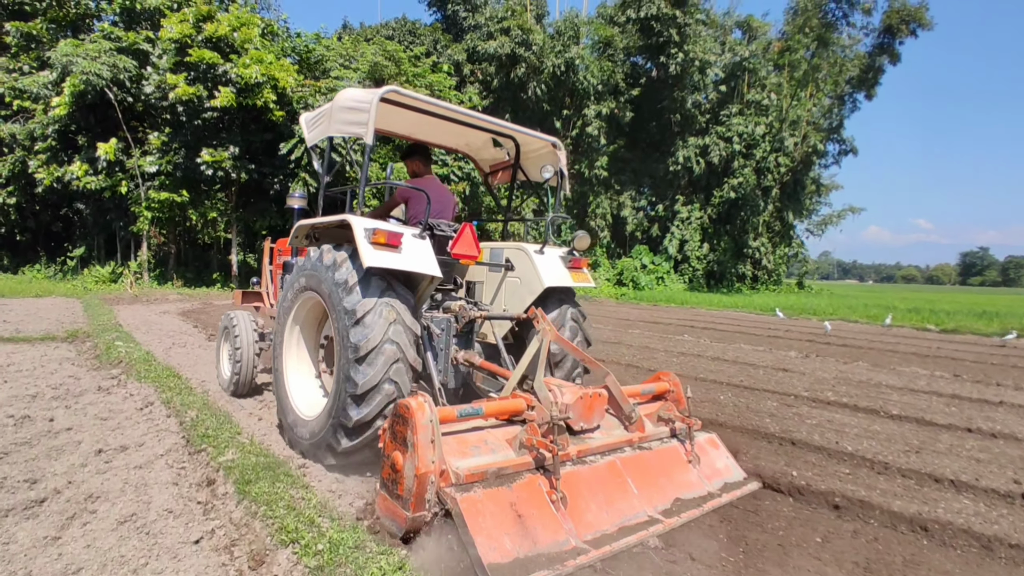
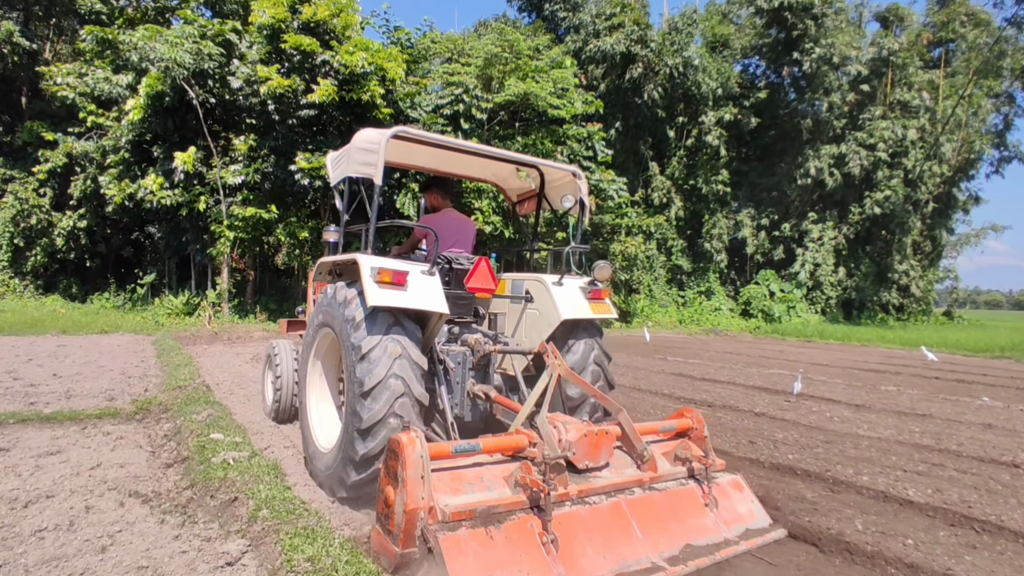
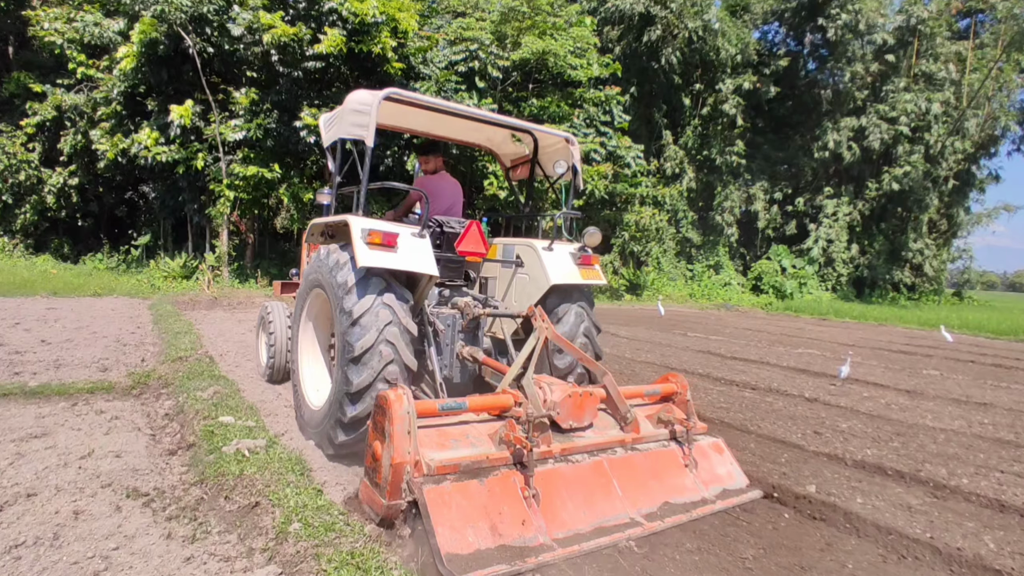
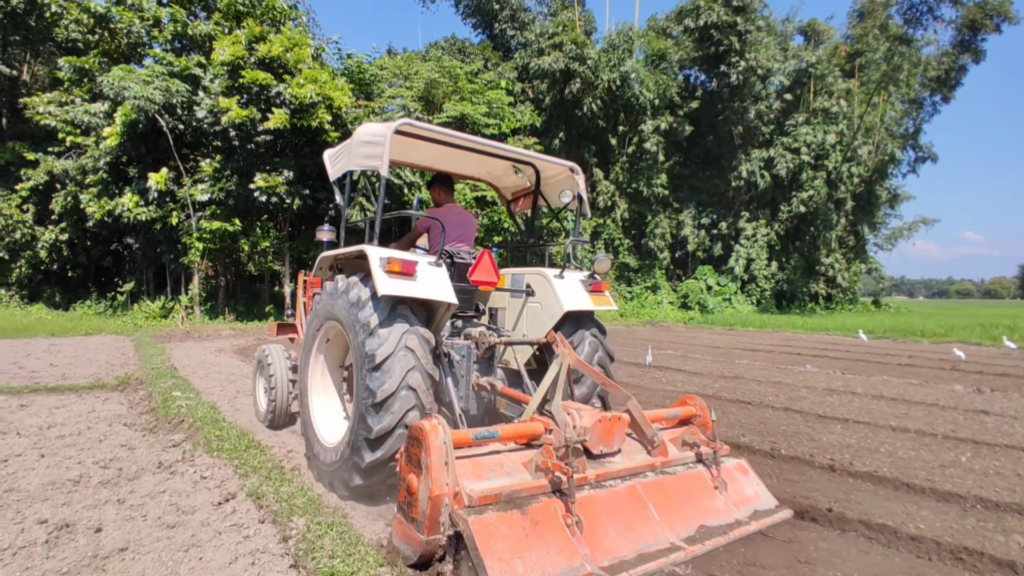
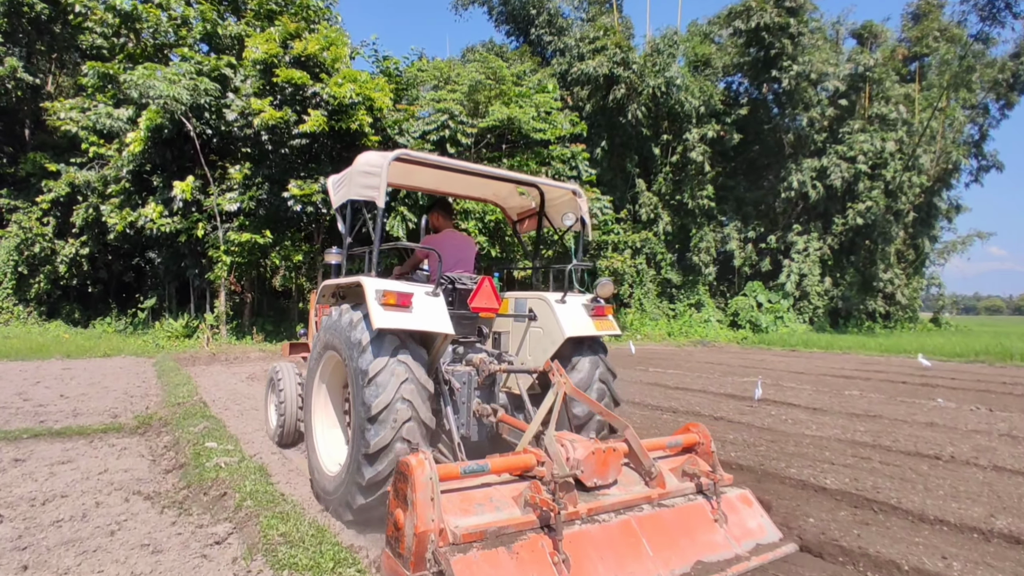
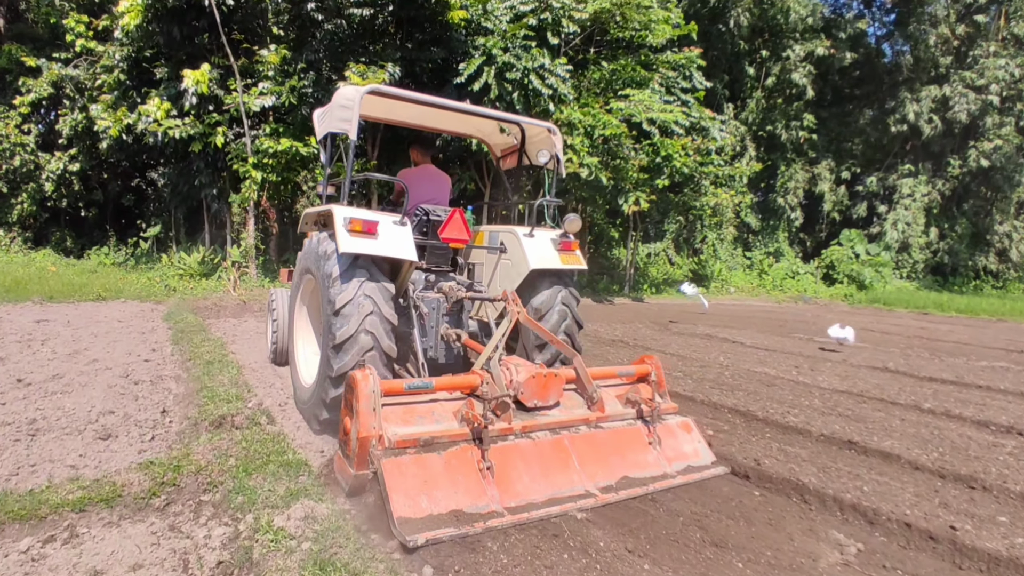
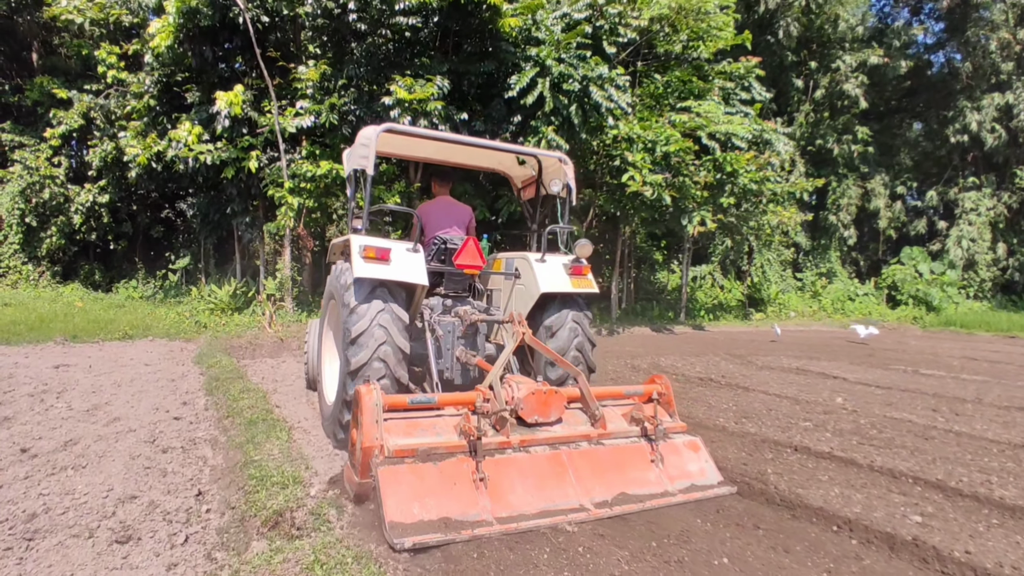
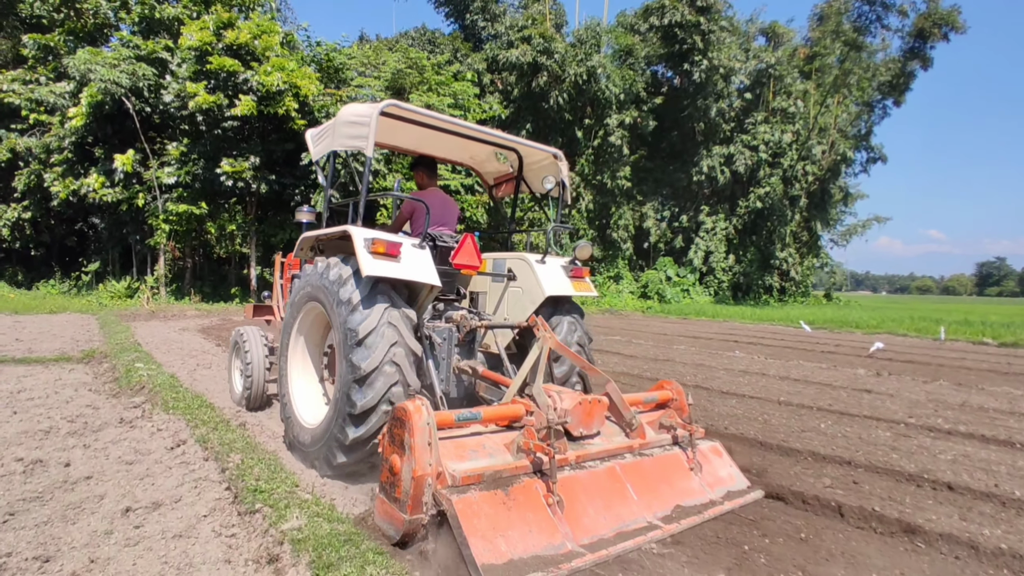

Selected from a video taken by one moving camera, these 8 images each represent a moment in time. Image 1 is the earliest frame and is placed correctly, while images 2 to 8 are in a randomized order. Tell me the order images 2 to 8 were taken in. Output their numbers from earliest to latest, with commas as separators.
8, 4, 5, 2, 3, 6, 7
